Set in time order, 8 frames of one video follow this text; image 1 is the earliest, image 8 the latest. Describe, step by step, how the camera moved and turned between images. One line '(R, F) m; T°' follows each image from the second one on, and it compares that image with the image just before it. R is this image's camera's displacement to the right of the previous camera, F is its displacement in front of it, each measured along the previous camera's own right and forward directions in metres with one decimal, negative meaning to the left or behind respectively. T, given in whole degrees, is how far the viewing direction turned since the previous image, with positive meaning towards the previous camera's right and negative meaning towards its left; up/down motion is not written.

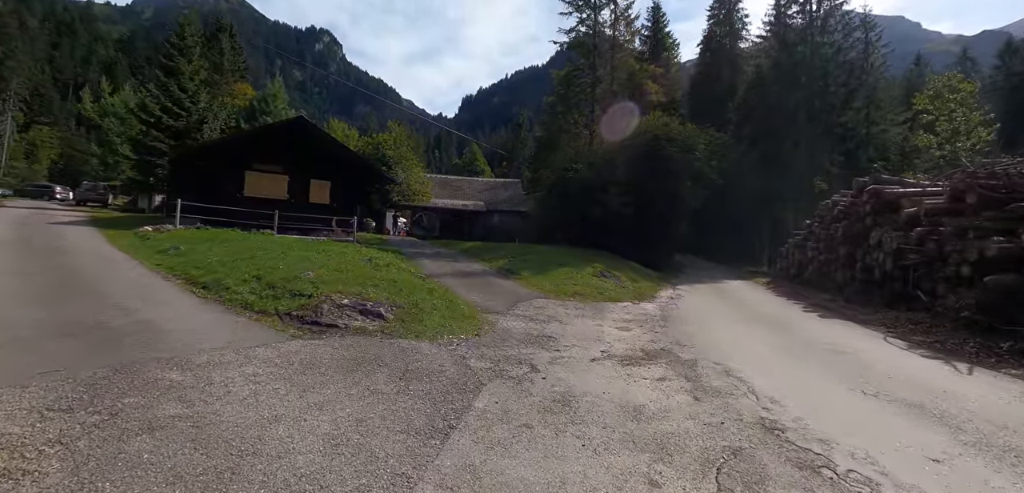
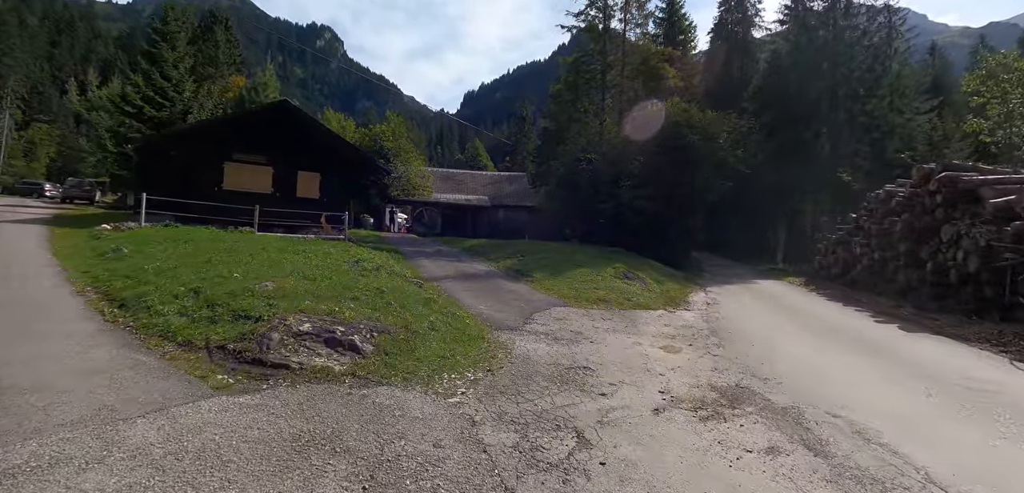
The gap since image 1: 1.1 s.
(-0.3, +2.2) m; 0°
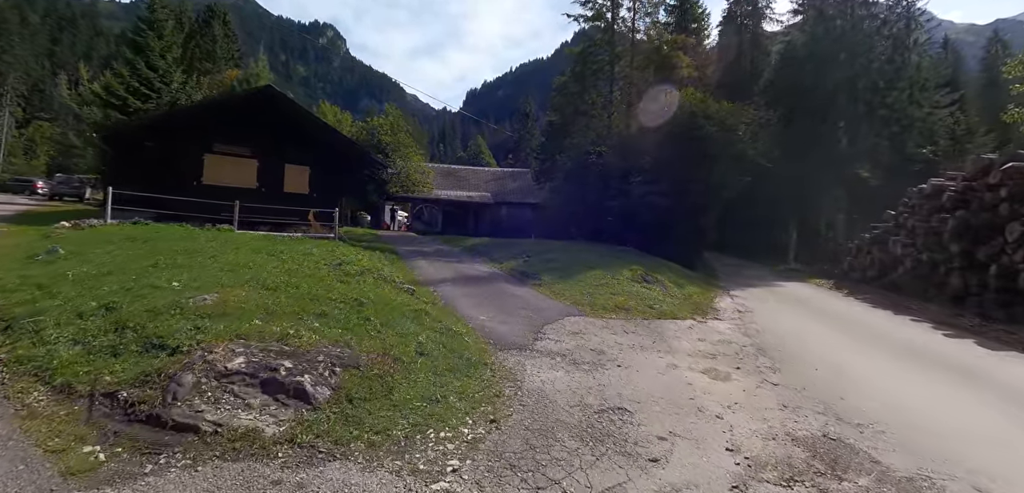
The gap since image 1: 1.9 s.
(-0.1, +1.6) m; 0°
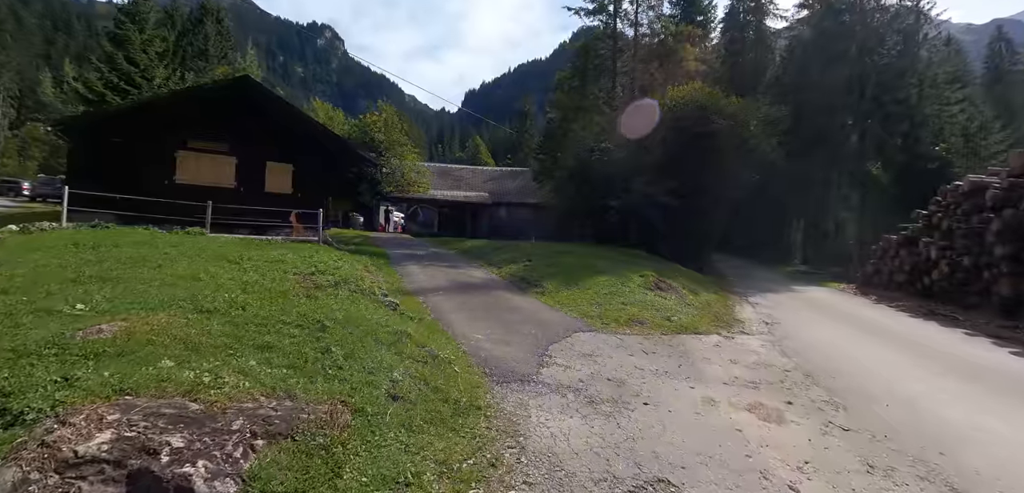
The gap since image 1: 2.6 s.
(0.0, +1.3) m; 0°
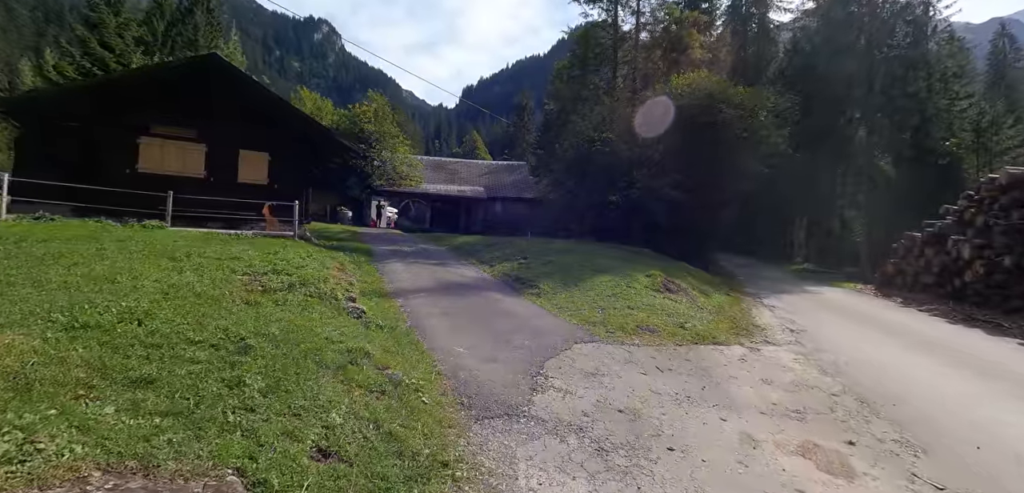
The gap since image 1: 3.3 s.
(+0.1, +1.3) m; 0°
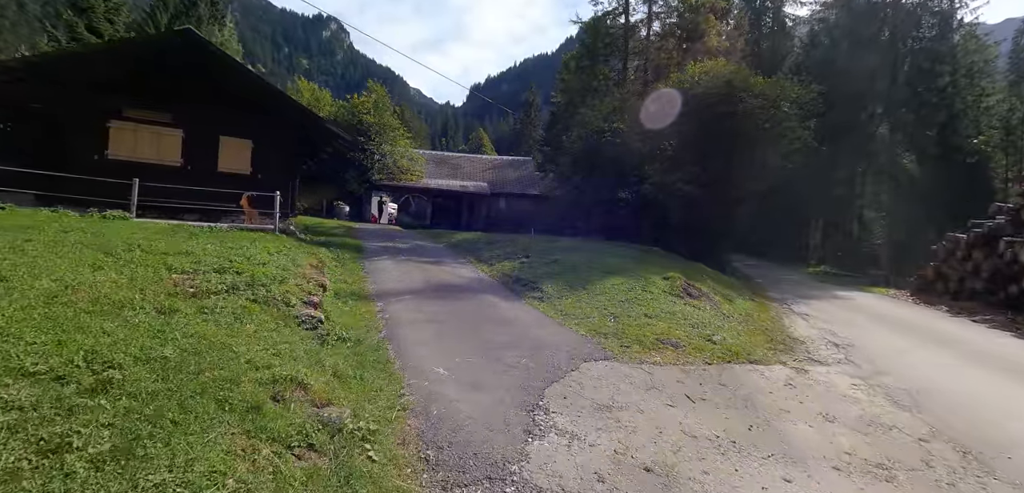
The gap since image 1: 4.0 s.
(+0.1, +1.3) m; -1°
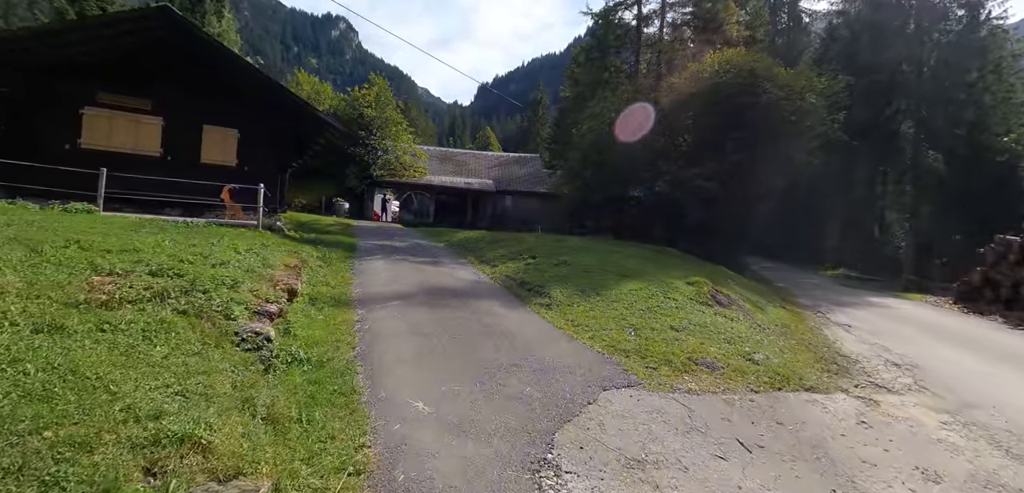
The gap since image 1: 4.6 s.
(0.0, +1.2) m; -1°
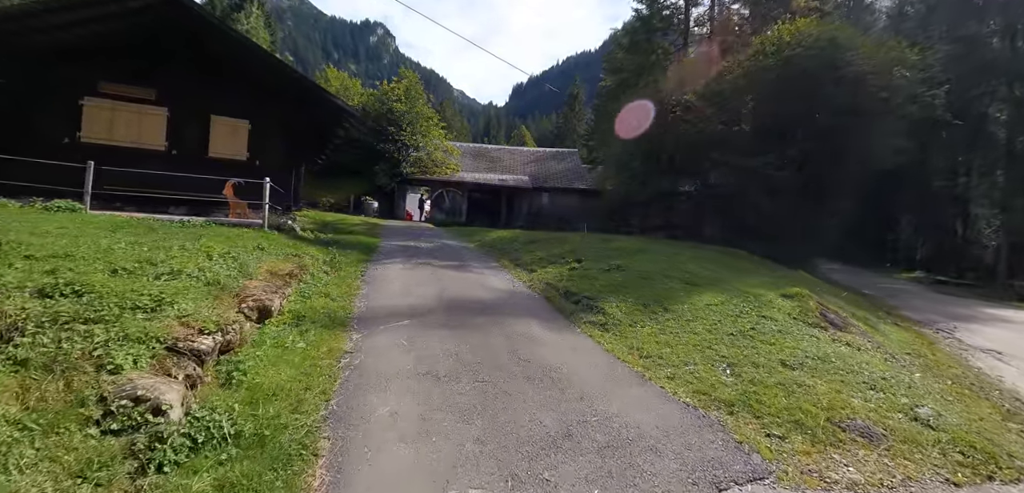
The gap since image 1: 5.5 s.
(-0.1, +1.8) m; -4°
